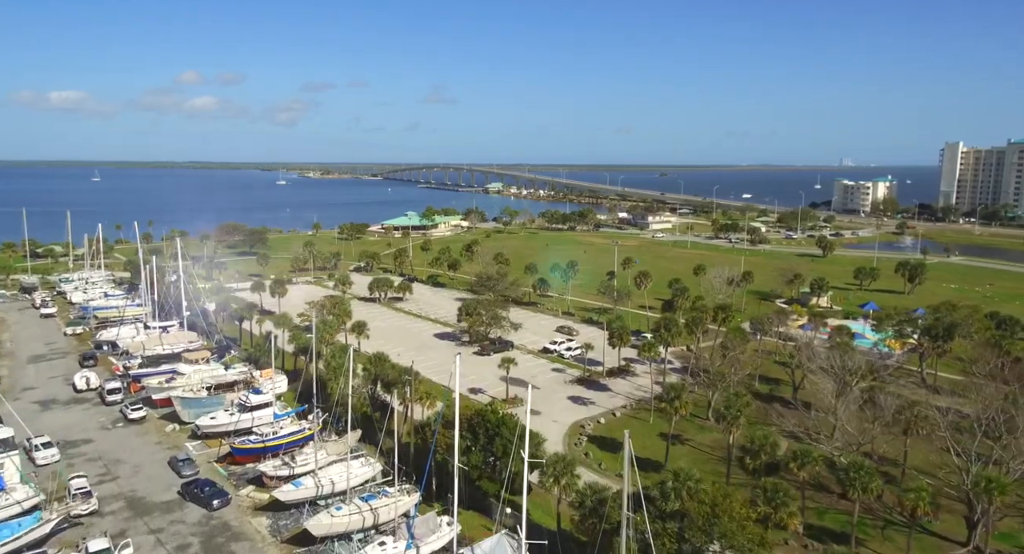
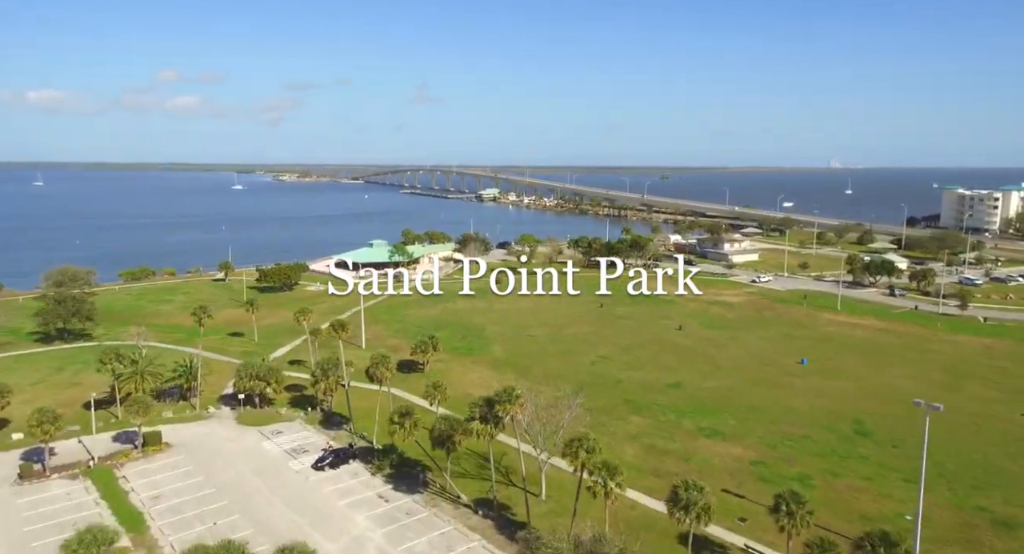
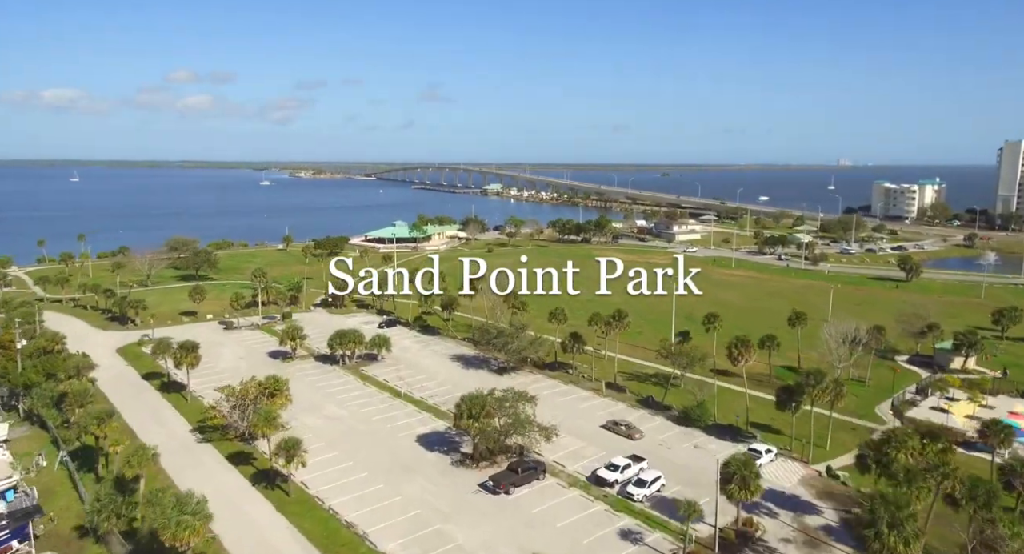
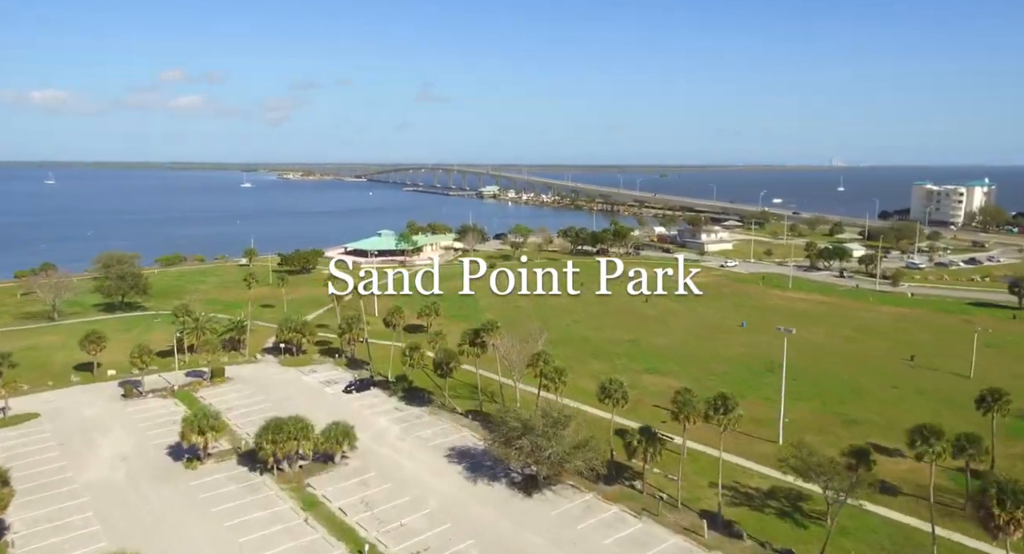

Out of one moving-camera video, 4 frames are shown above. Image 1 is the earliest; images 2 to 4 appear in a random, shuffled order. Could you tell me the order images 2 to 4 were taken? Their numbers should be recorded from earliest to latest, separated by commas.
3, 4, 2
